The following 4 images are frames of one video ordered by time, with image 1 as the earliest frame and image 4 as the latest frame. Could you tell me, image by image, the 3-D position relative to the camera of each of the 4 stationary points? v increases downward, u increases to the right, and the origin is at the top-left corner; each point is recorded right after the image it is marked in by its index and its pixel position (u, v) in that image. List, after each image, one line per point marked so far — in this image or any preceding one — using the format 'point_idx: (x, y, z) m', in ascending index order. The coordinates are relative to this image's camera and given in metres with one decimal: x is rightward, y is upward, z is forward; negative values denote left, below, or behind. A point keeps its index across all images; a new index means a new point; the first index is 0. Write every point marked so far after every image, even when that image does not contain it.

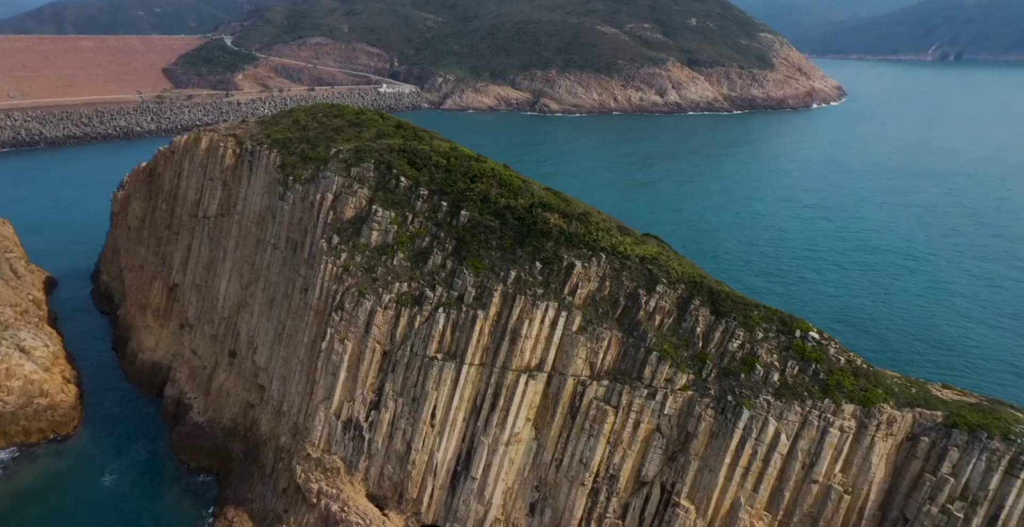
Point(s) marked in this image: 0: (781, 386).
0: (+8.2, -3.7, +19.4) m
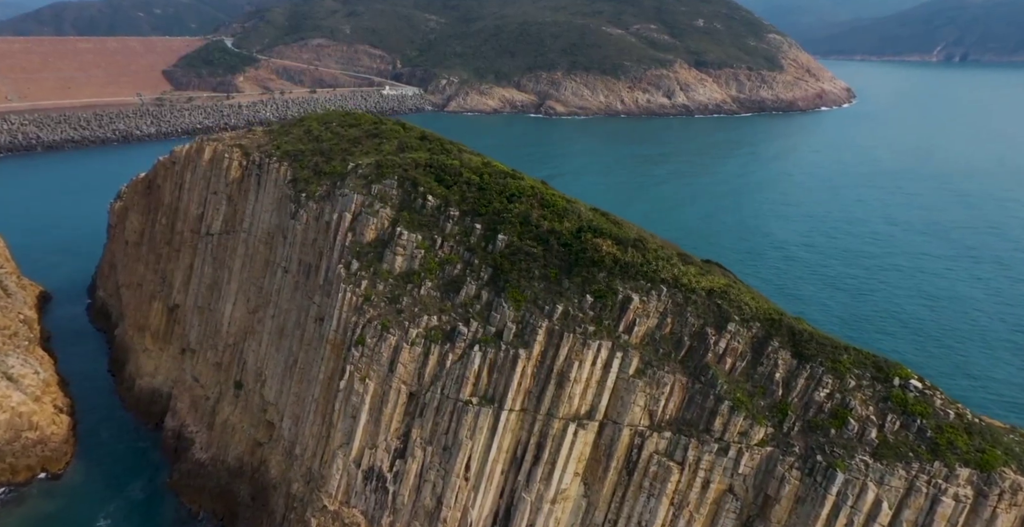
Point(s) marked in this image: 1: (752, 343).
0: (+9.7, -4.8, +16.7) m
1: (+7.1, -2.4, +18.7) m
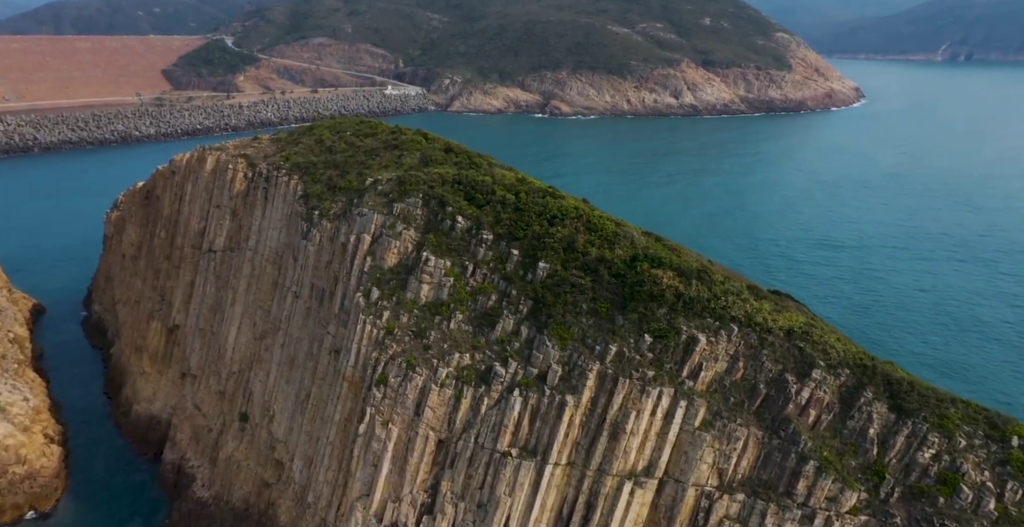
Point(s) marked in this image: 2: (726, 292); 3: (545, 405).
0: (+11.0, -5.7, +14.3) m
1: (+8.4, -3.3, +16.3) m
2: (+6.2, -0.8, +18.5) m
3: (+0.9, -3.9, +17.6) m
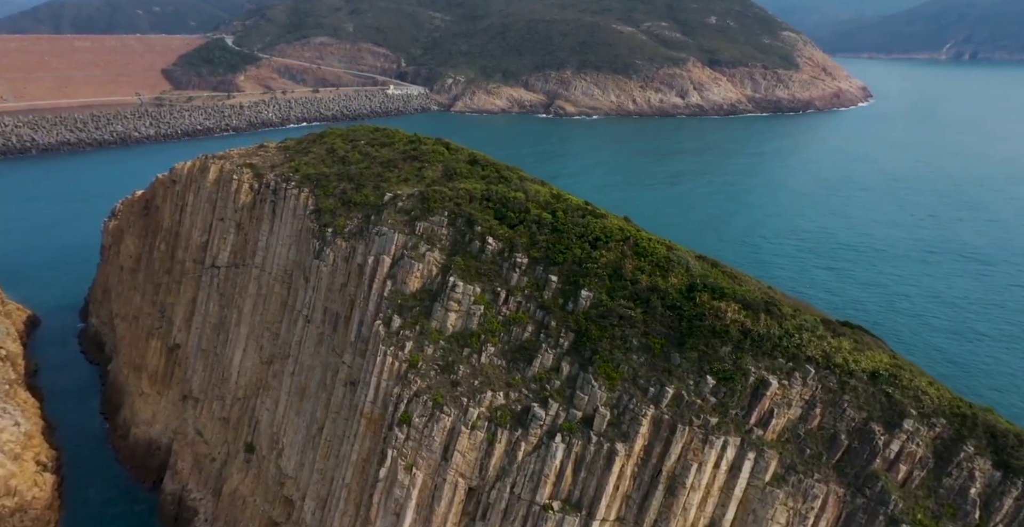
0: (+12.0, -6.5, +12.3) m
1: (+9.5, -4.1, +14.3) m
2: (+7.2, -1.6, +16.5) m
3: (+2.0, -4.7, +15.7) m
